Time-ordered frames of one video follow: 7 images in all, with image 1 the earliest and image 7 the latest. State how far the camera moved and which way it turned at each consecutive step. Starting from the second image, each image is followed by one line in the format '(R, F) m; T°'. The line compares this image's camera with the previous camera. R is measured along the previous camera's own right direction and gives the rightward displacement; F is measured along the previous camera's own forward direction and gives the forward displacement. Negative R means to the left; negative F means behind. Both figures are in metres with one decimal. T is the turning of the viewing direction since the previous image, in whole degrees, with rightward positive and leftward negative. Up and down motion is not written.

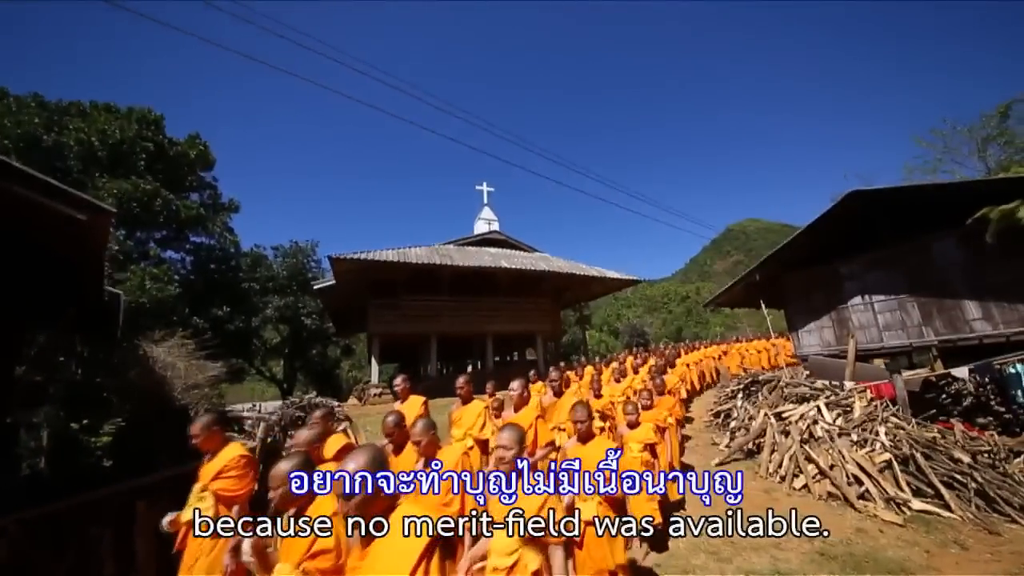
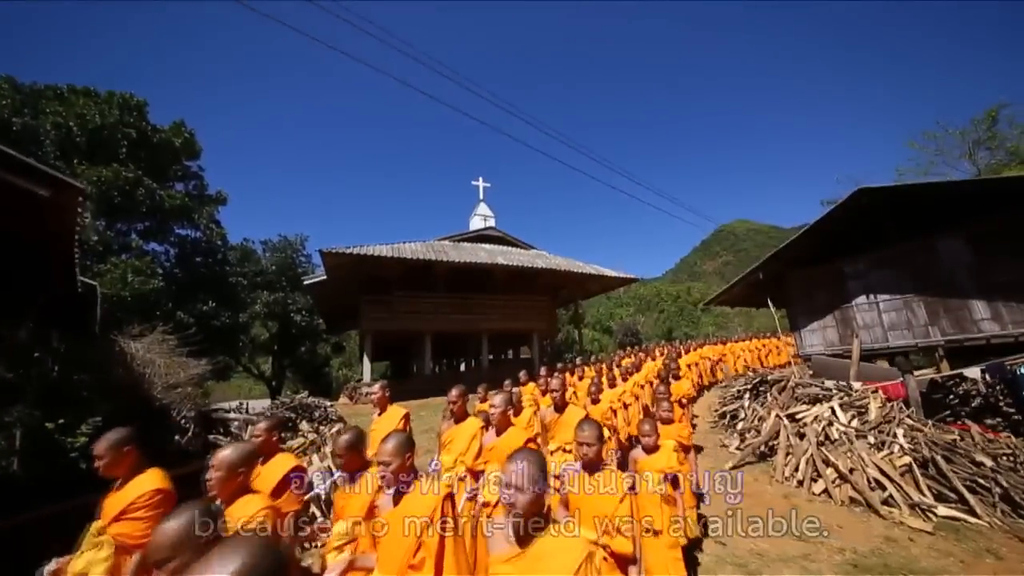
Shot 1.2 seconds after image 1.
(-0.3, +0.4) m; +1°
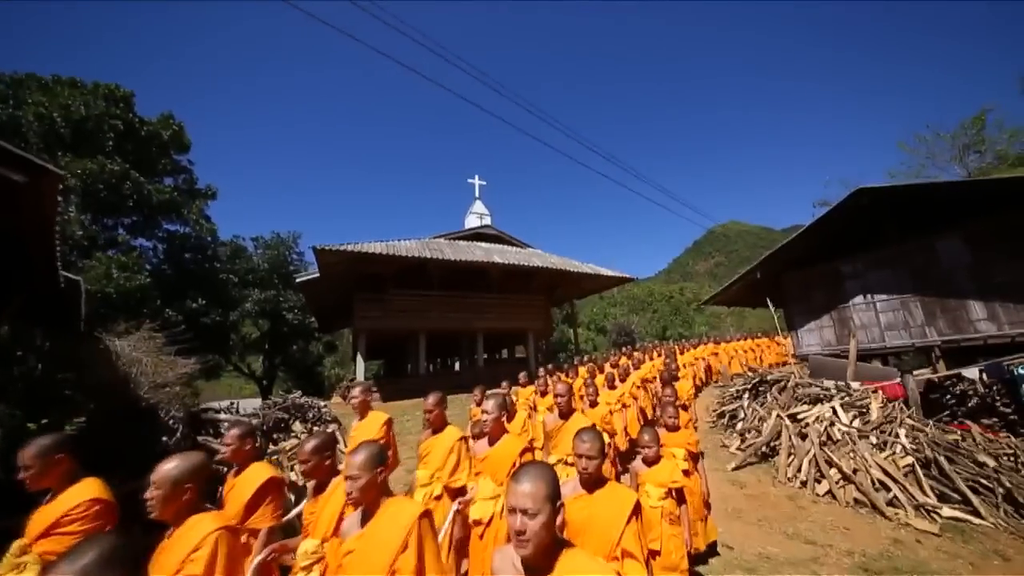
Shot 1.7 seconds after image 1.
(-0.1, +0.2) m; +1°
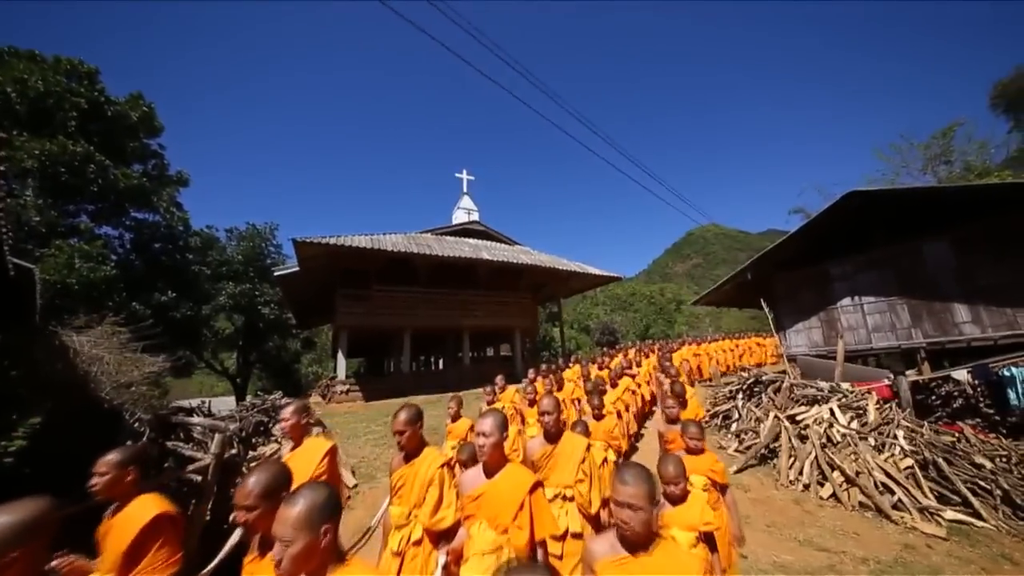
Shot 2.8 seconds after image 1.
(-0.3, +0.4) m; +2°
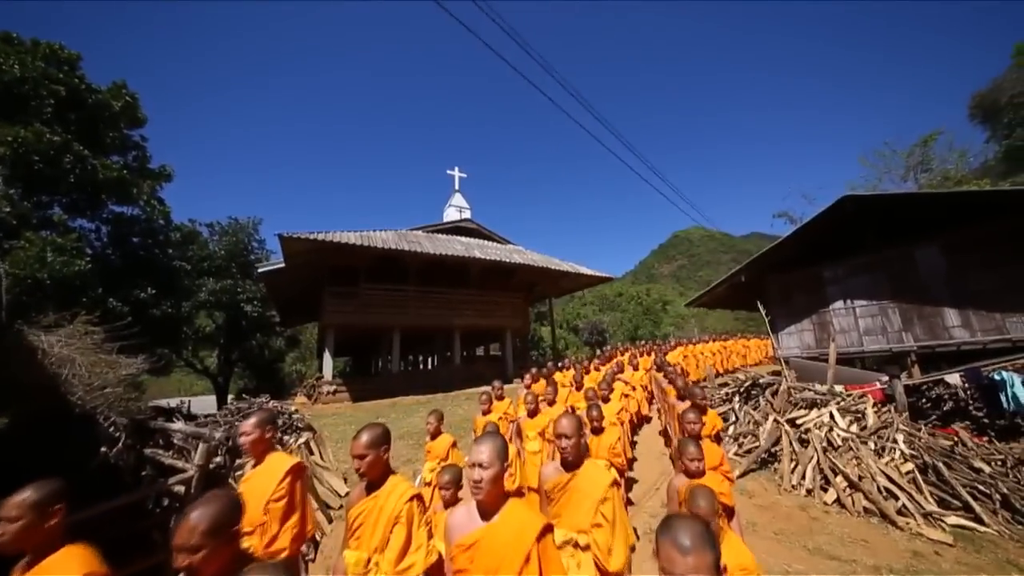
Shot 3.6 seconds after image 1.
(-0.2, +0.3) m; +2°
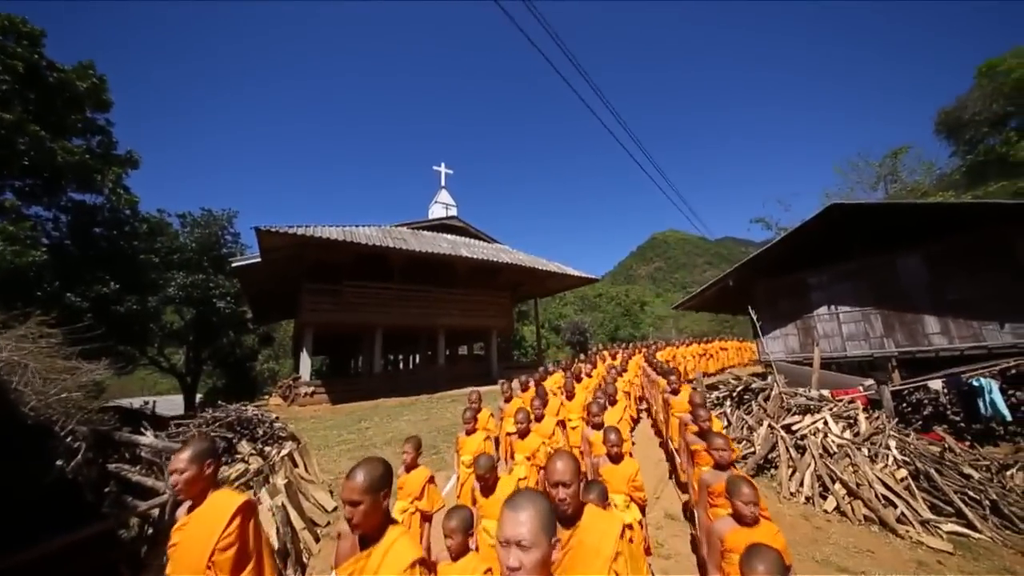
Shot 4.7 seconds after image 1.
(-0.3, +0.3) m; +3°
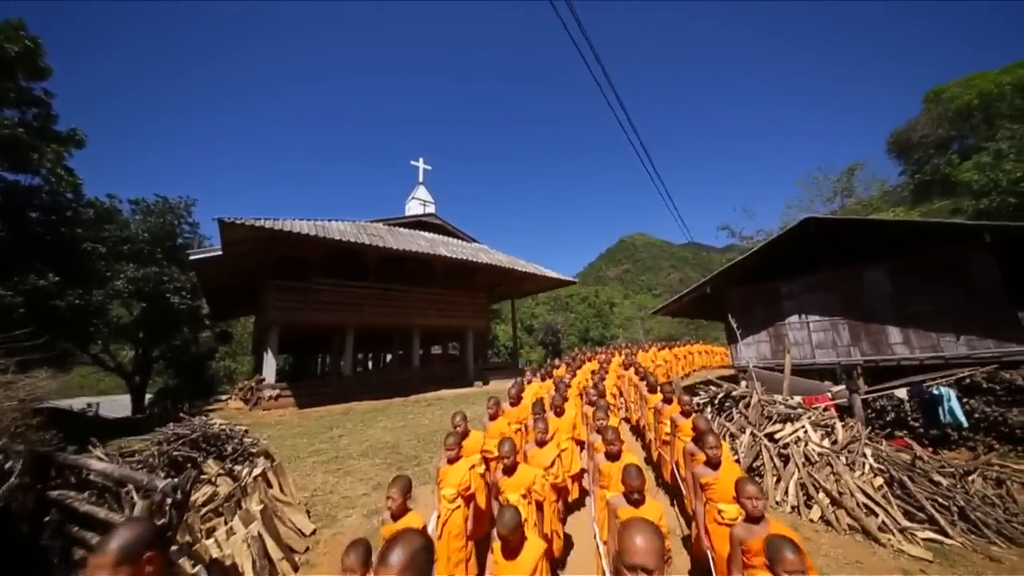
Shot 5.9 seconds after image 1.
(-0.4, +0.4) m; +4°
